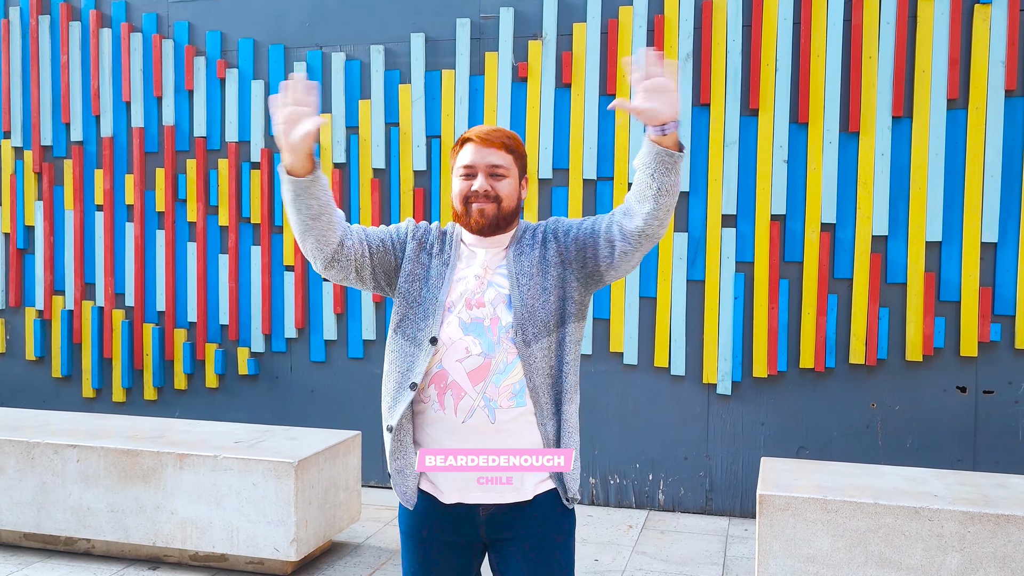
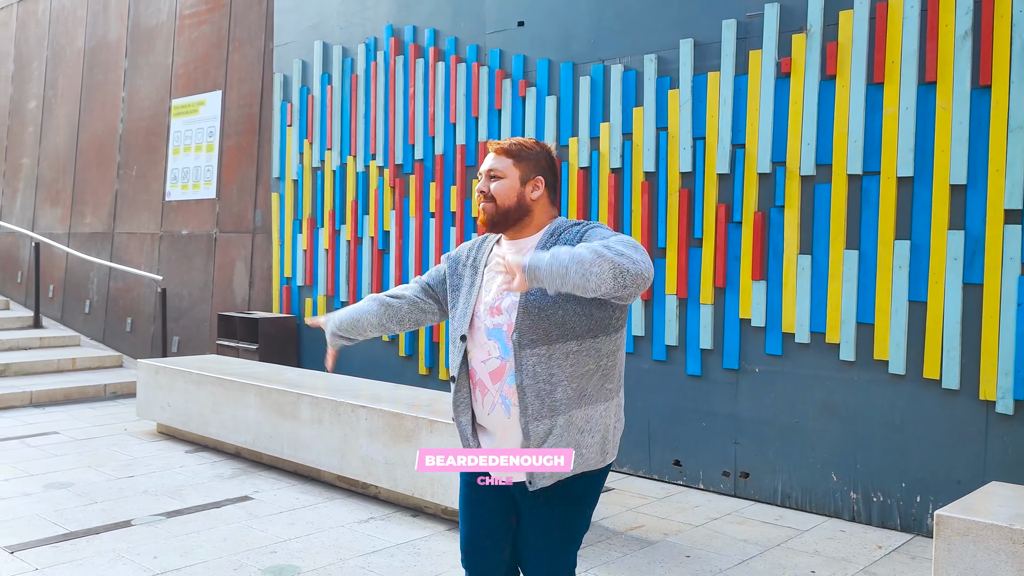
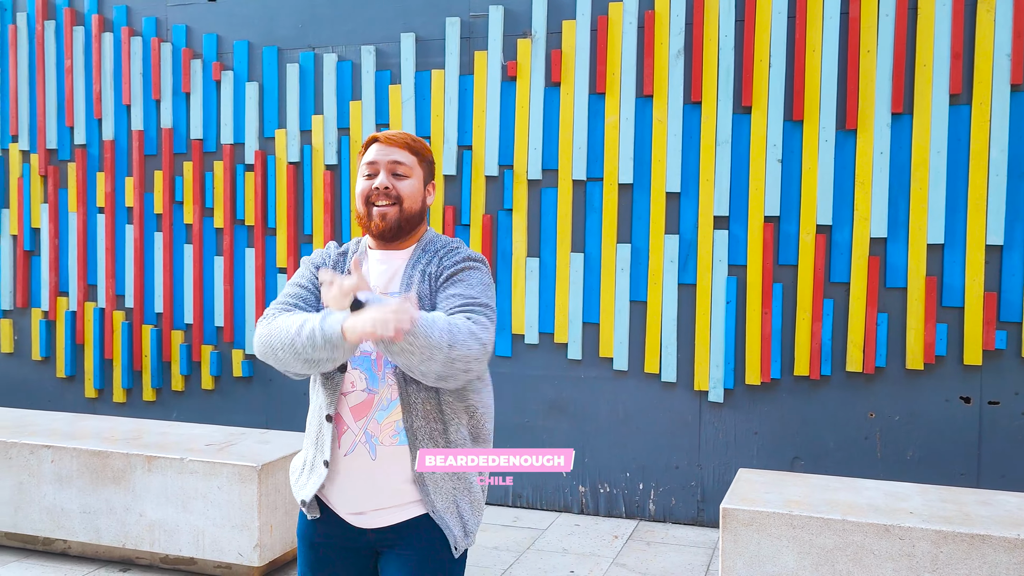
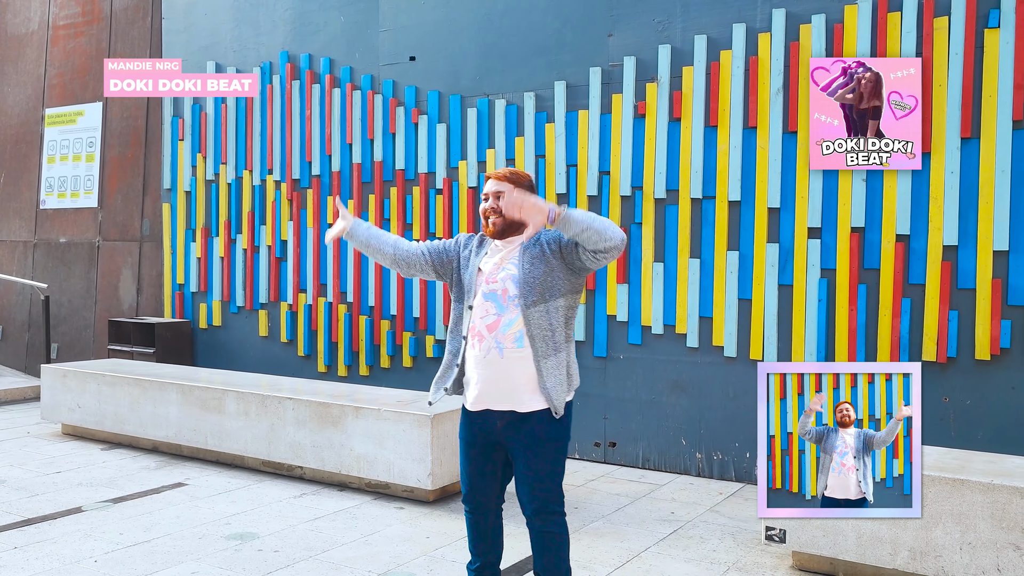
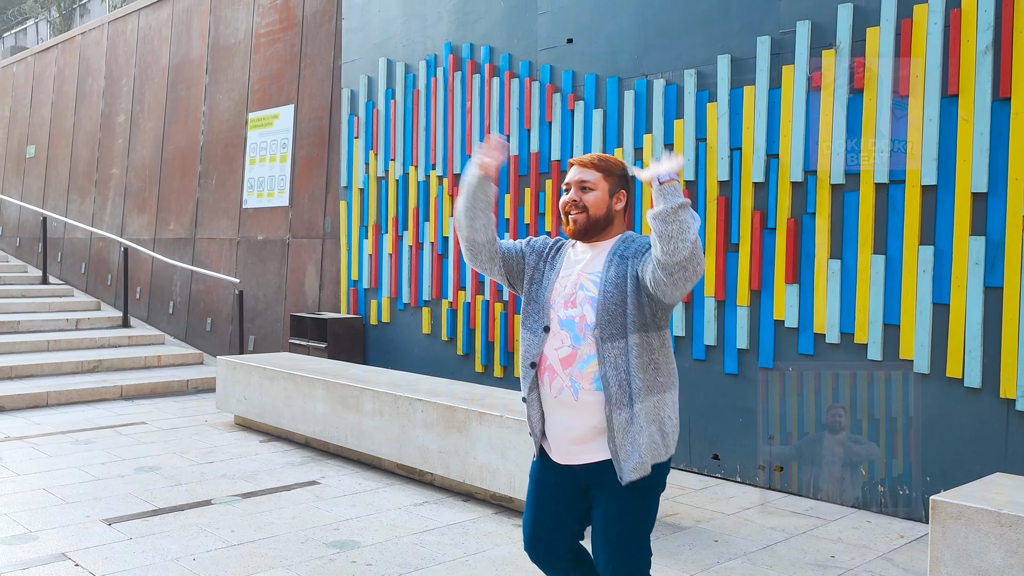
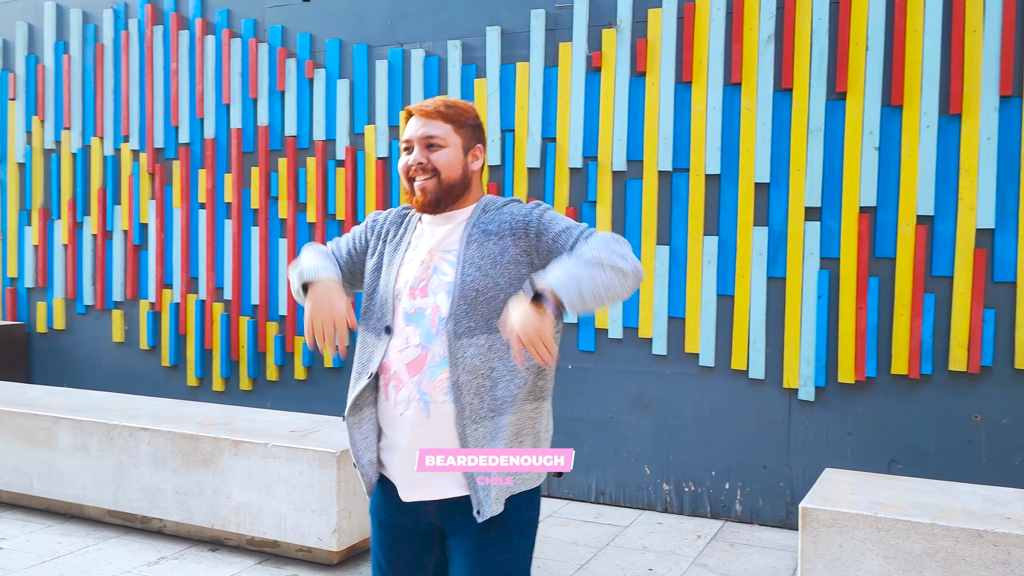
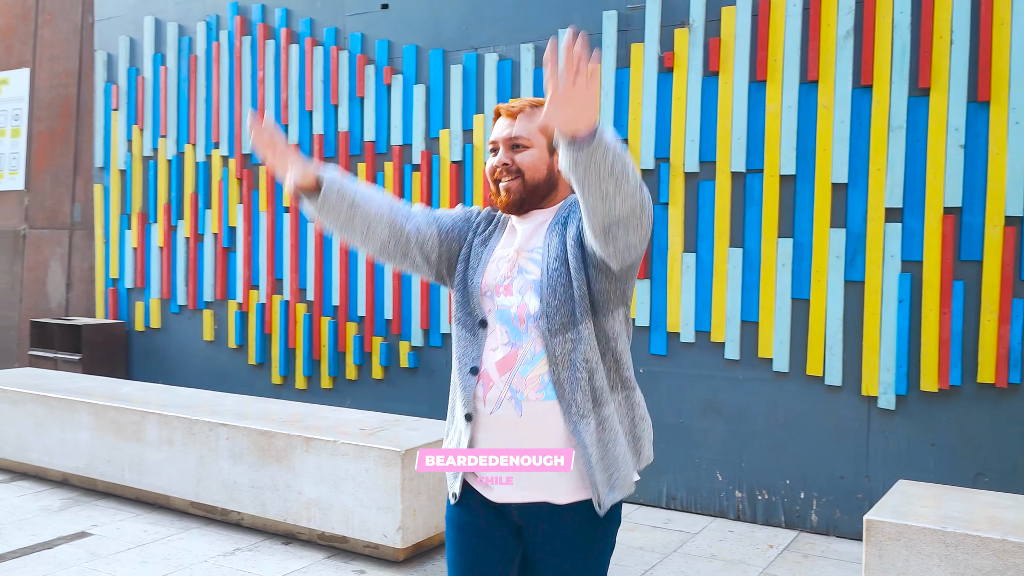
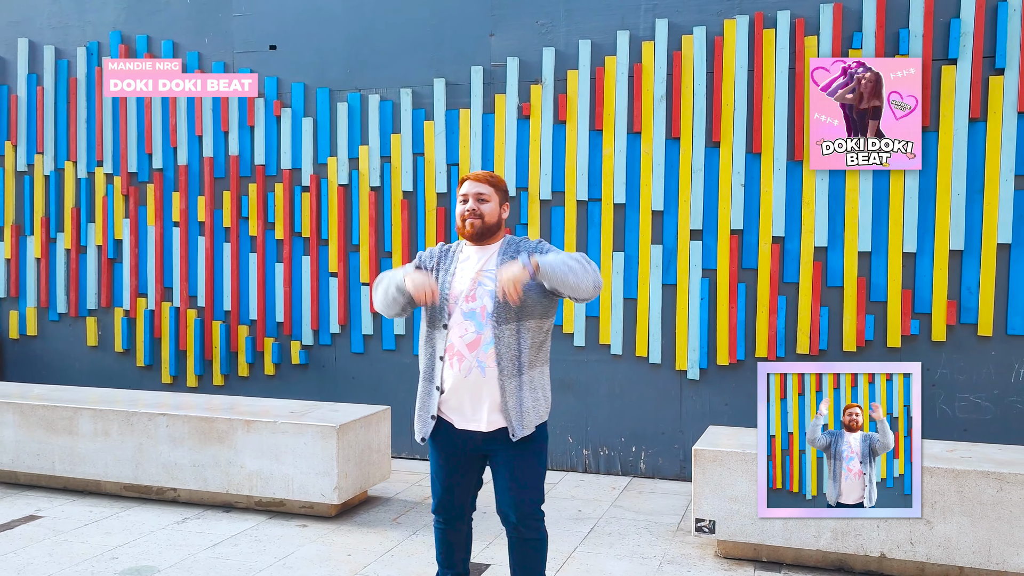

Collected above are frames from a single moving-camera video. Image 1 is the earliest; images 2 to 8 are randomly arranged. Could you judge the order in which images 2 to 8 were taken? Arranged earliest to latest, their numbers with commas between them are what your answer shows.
3, 6, 7, 2, 5, 4, 8
